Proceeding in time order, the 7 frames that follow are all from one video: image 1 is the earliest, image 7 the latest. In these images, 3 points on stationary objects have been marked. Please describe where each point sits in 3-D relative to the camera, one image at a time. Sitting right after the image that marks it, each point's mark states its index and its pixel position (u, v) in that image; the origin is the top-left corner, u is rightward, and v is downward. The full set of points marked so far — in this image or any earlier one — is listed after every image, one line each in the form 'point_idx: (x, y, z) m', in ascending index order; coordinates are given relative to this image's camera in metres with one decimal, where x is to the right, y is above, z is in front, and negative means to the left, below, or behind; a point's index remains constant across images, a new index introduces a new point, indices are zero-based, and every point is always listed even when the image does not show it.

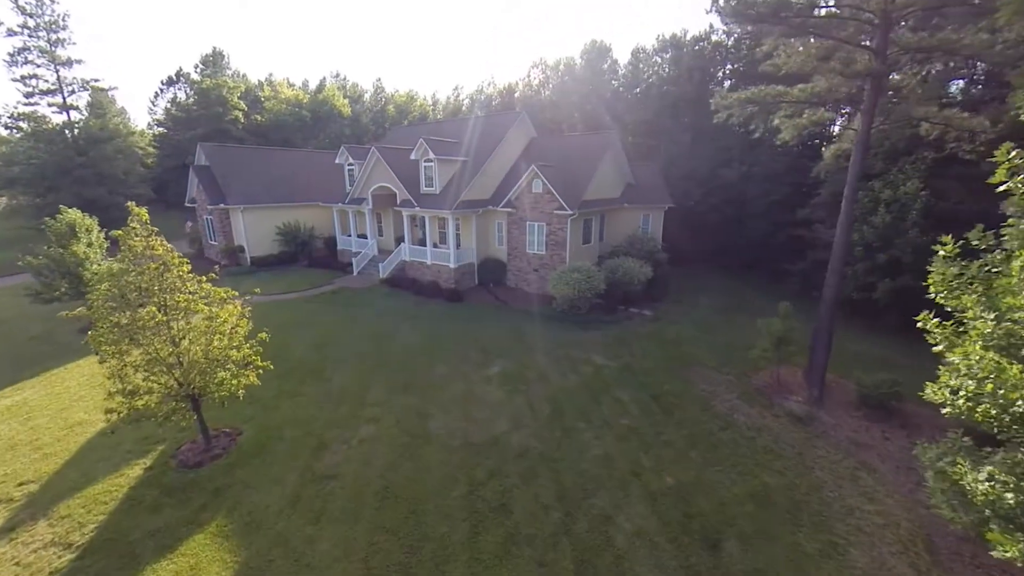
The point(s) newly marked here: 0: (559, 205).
0: (+2.4, +4.3, +19.6) m
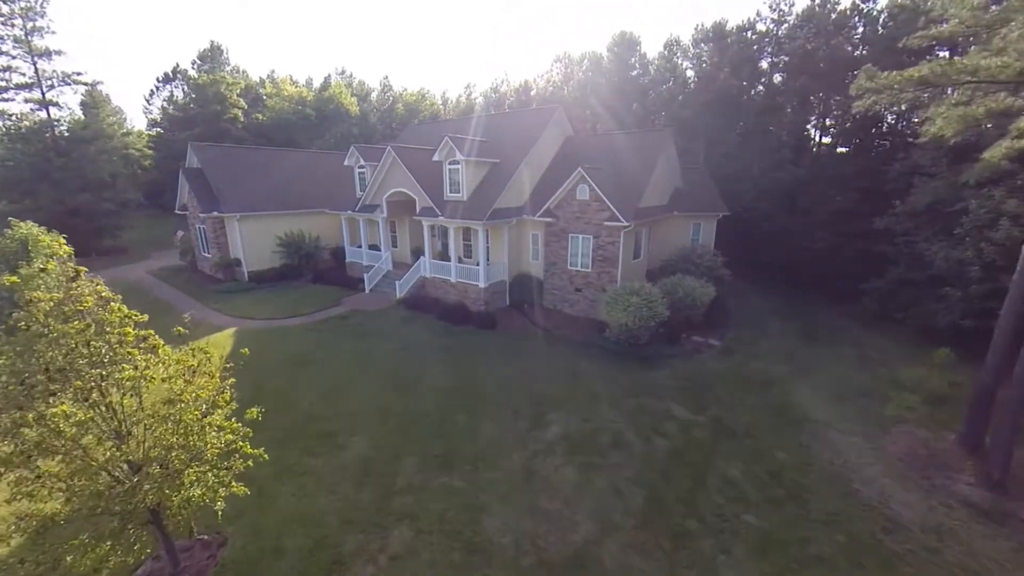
0: (+4.2, +3.3, +16.6) m
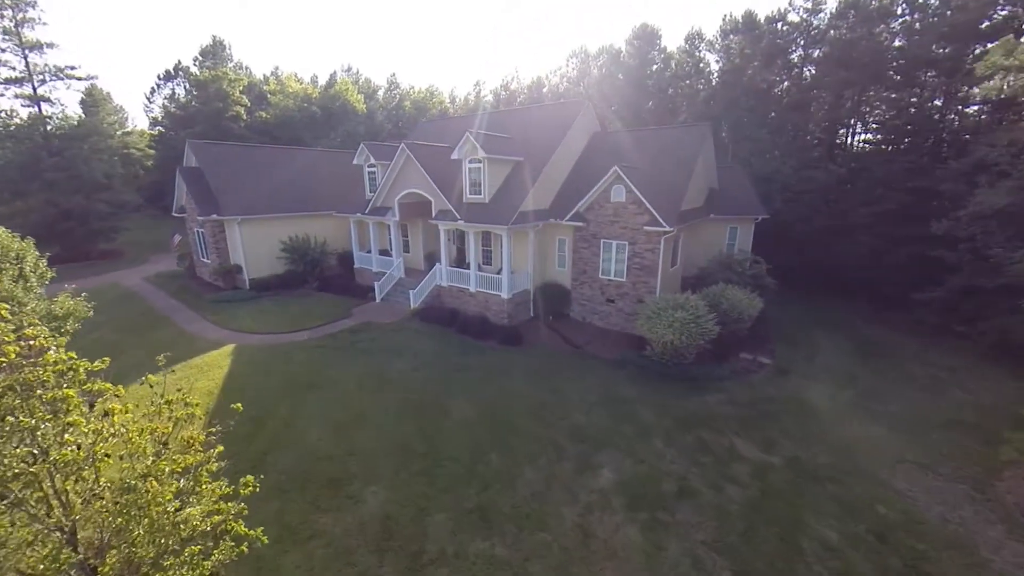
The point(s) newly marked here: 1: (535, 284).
0: (+5.3, +2.8, +15.0) m
1: (+1.1, +0.2, +17.7) m
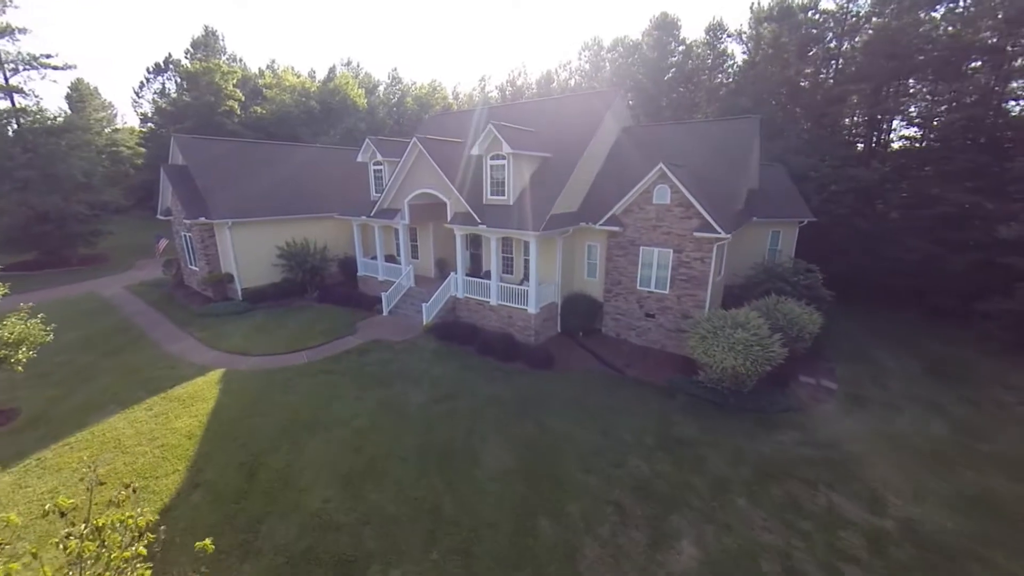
0: (+6.4, +2.3, +13.1) m
1: (+2.1, -0.3, +15.9) m
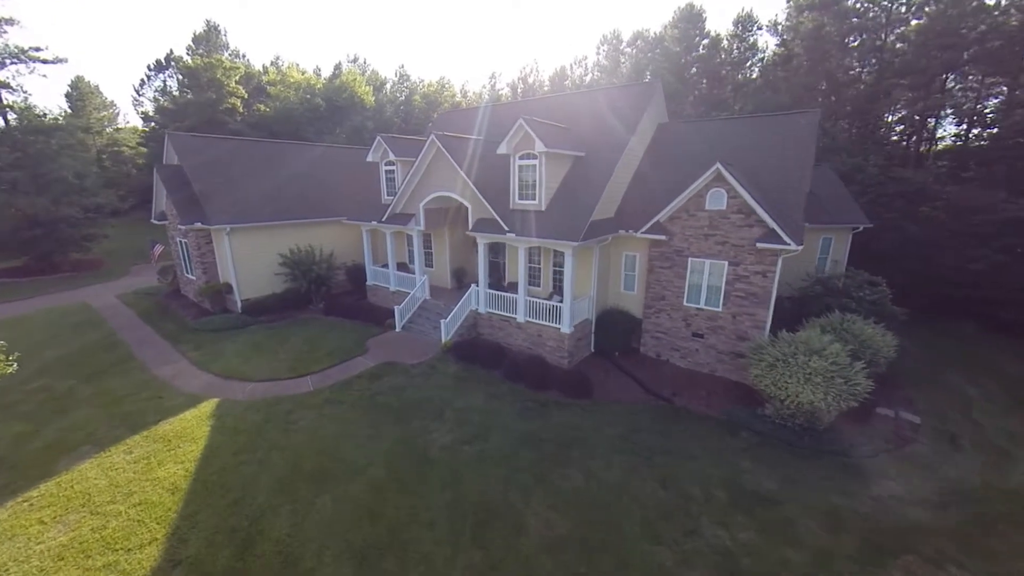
0: (+7.4, +1.8, +11.4) m
1: (+3.2, -0.9, +14.2) m
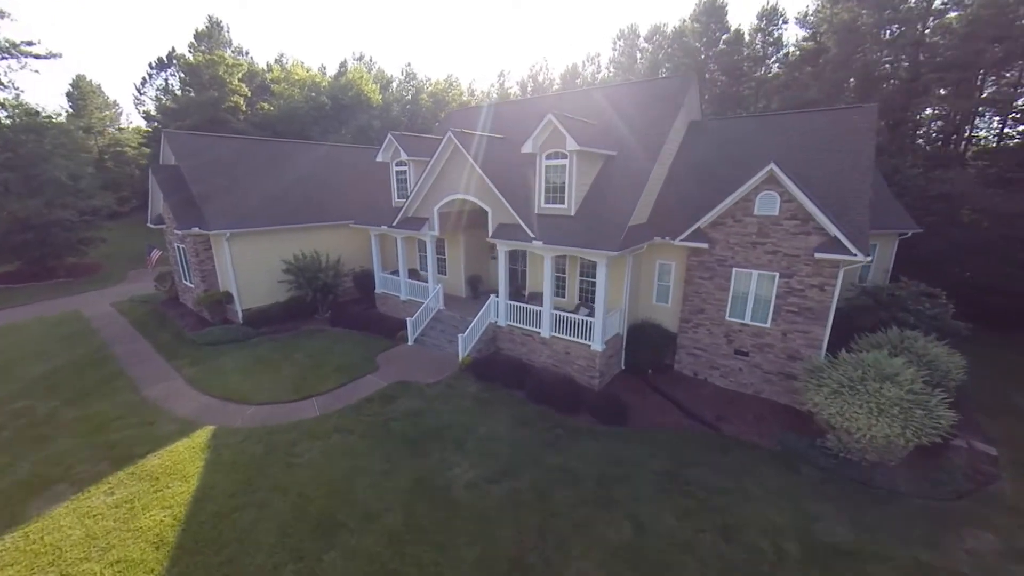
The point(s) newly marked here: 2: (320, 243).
0: (+8.2, +1.4, +10.2) m
1: (+4.0, -1.3, +13.0) m
2: (-8.9, +2.1, +17.6) m
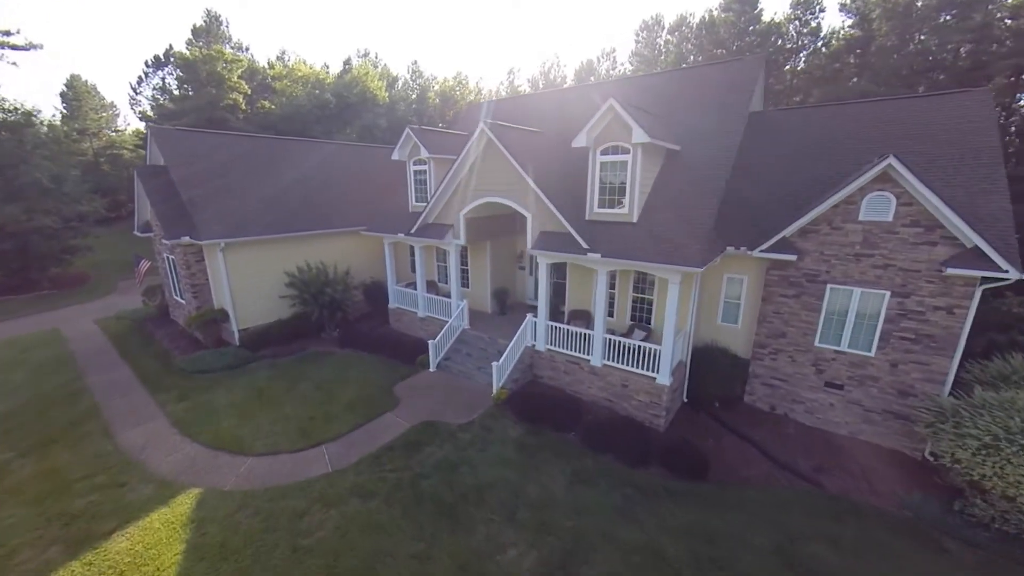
0: (+9.4, +0.9, +8.2) m
1: (+5.2, -1.8, +11.0) m
2: (-7.7, +1.5, +15.8) m
